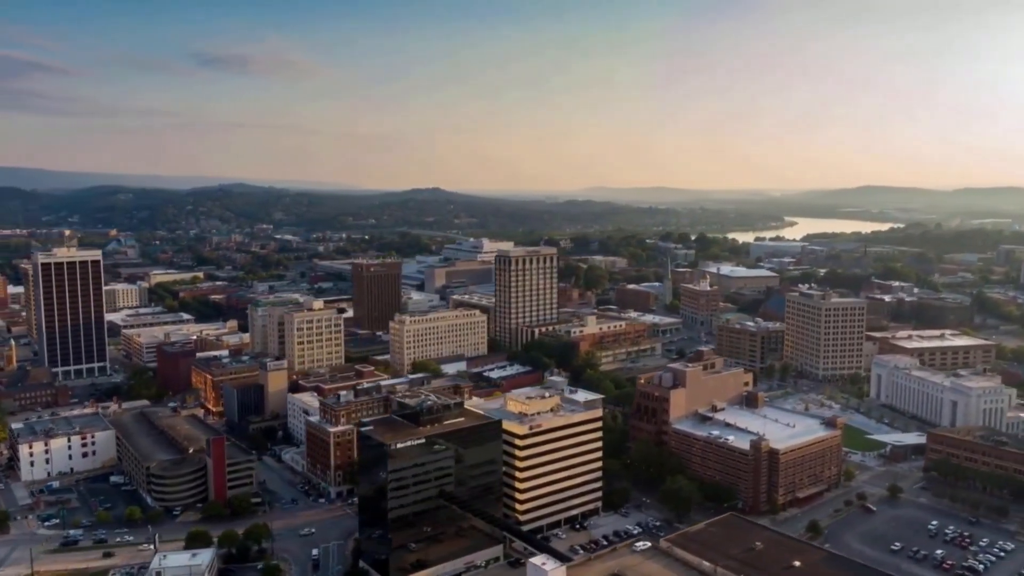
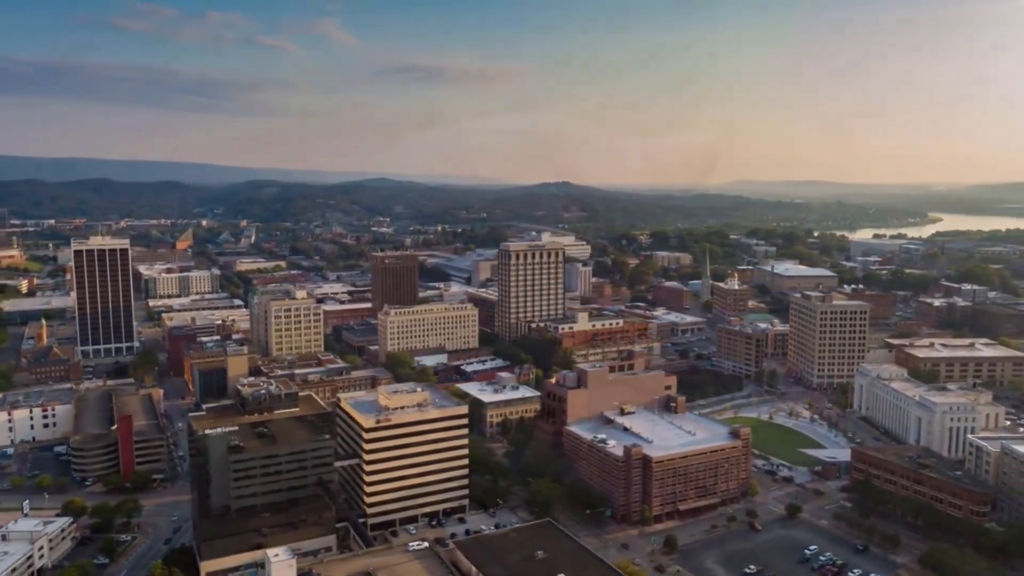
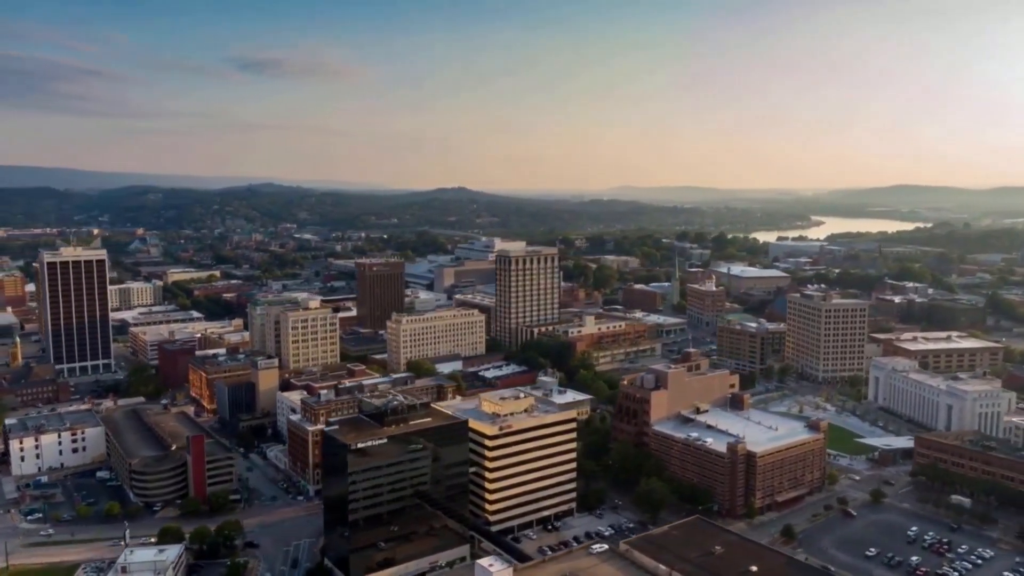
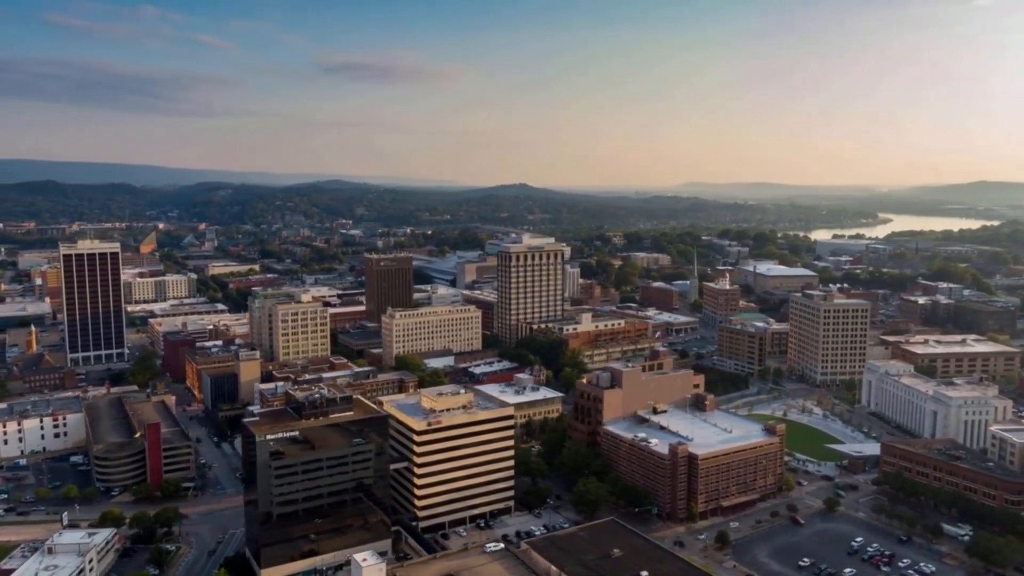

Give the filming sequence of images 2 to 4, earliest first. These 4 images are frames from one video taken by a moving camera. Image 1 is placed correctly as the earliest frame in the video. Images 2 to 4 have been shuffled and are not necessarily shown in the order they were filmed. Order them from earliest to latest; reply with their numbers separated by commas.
3, 4, 2
